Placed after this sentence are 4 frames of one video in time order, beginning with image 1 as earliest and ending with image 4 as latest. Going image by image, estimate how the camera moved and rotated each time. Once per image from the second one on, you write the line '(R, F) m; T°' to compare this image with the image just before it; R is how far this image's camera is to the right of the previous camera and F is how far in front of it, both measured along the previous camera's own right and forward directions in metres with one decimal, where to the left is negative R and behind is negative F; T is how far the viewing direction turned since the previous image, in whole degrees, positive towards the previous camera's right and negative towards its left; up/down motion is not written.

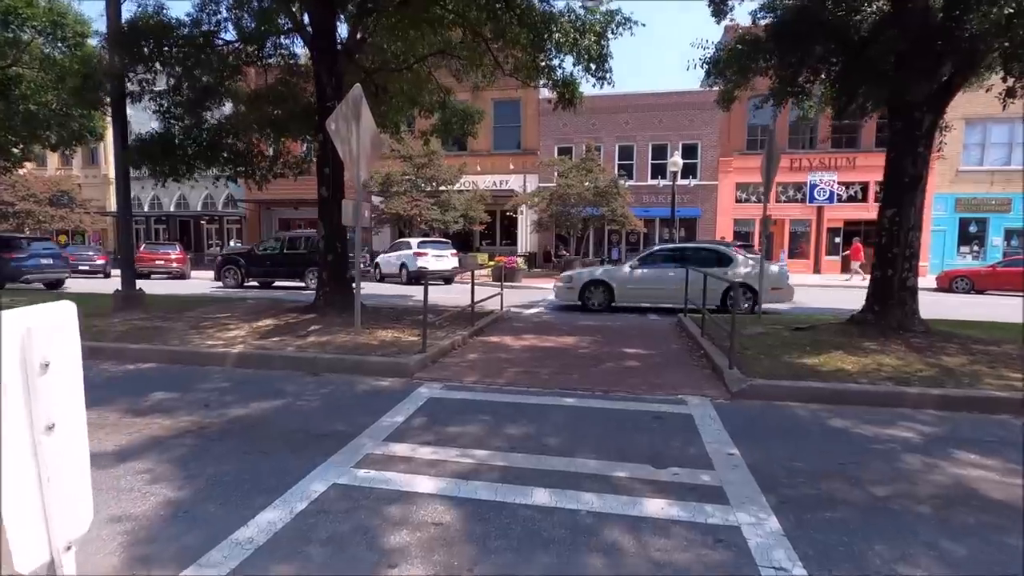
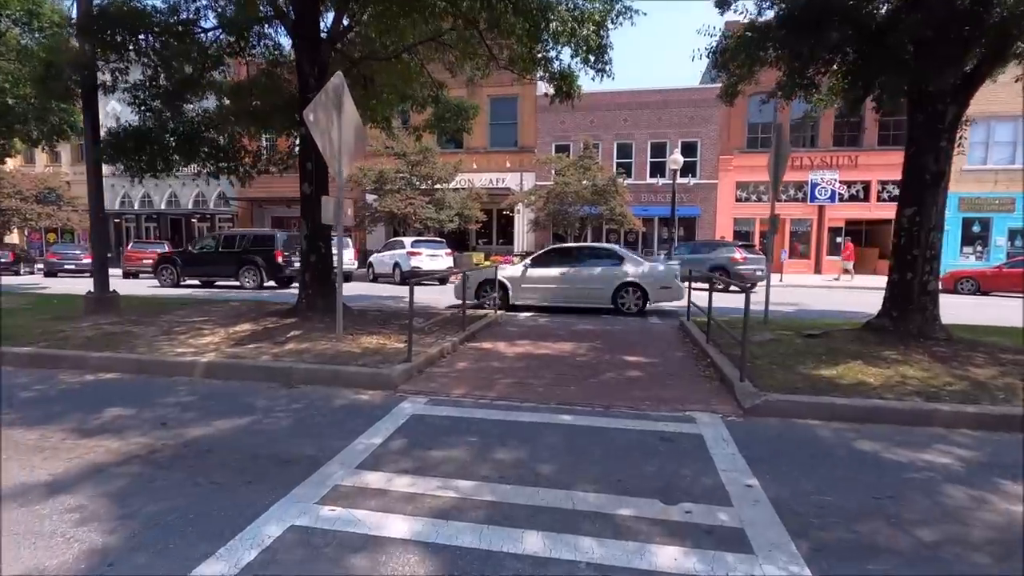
(+0.1, +0.5) m; 0°
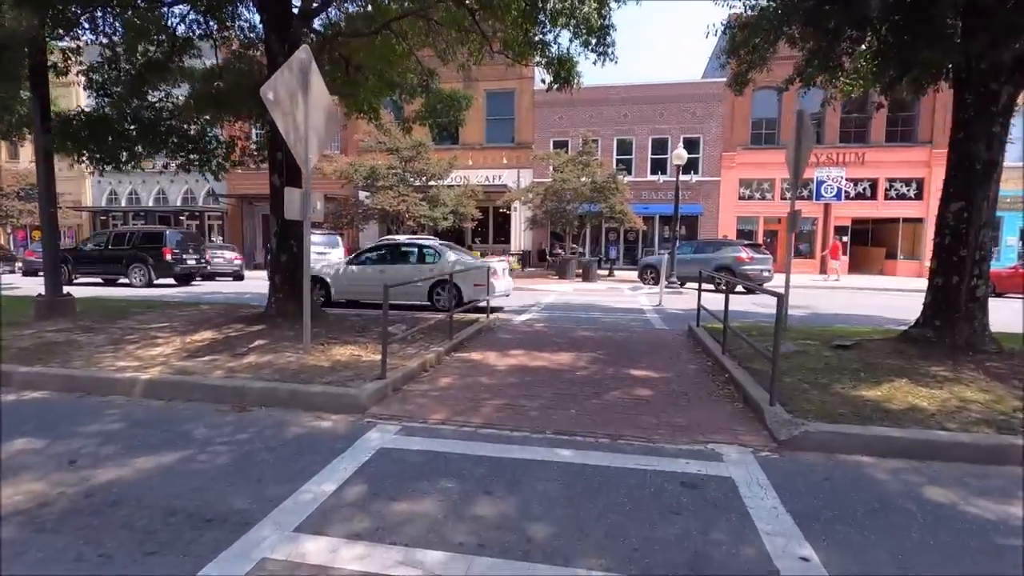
(+0.1, +0.8) m; 0°
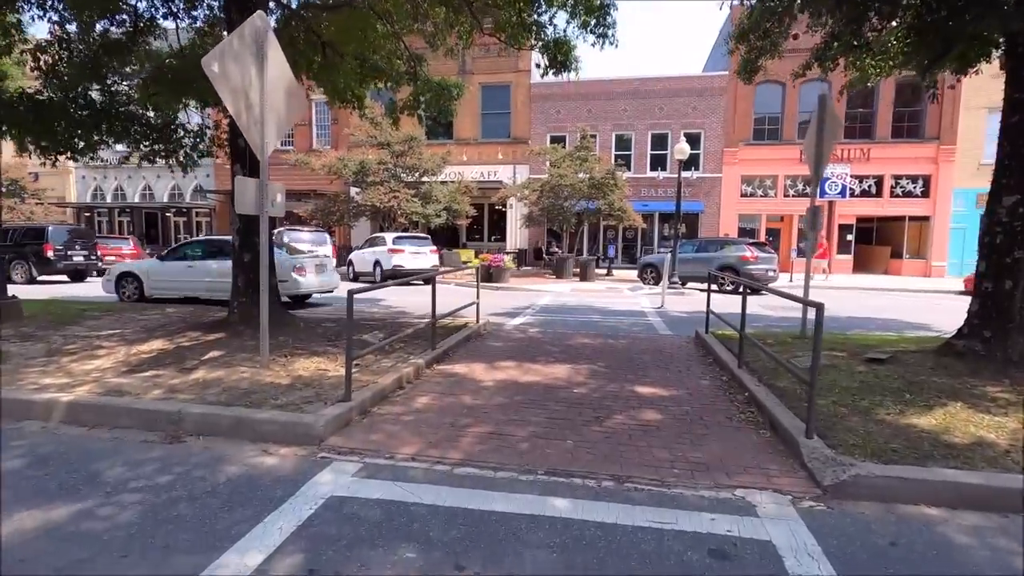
(+0.1, +0.8) m; 0°
